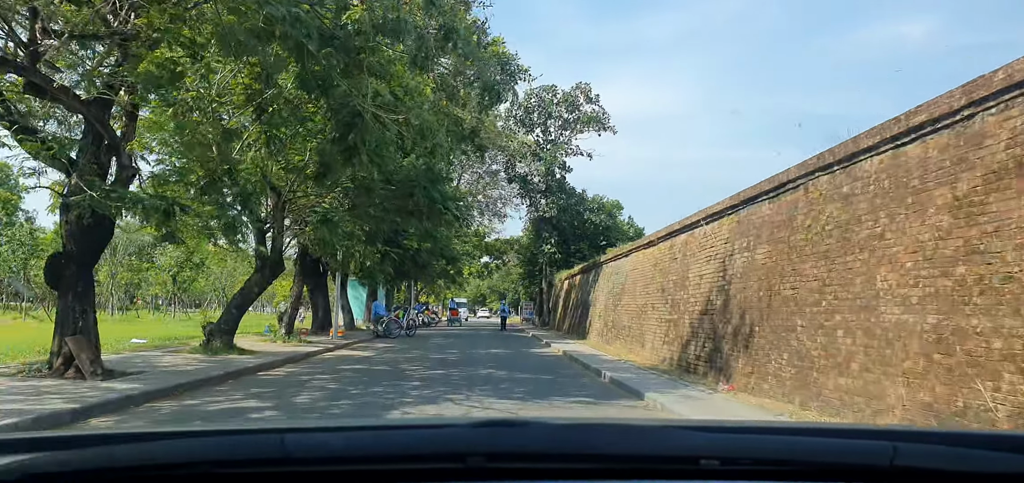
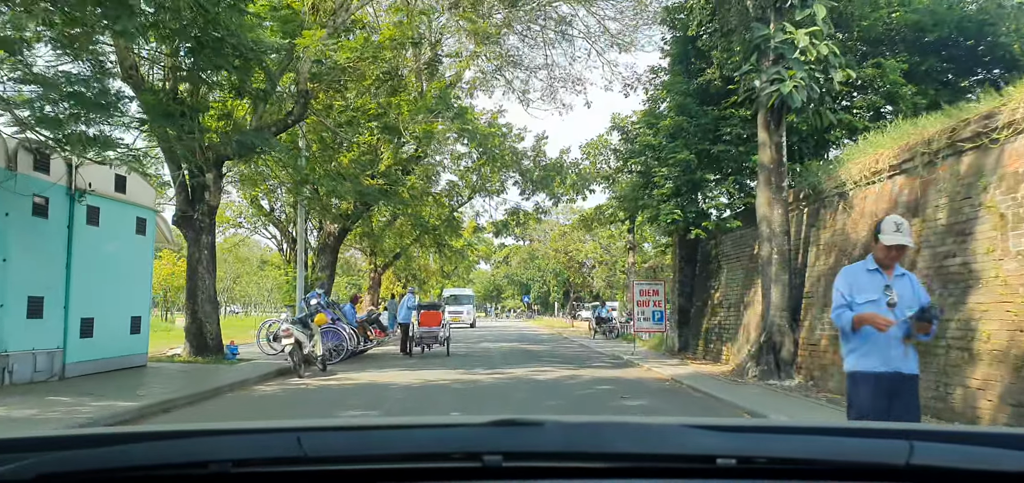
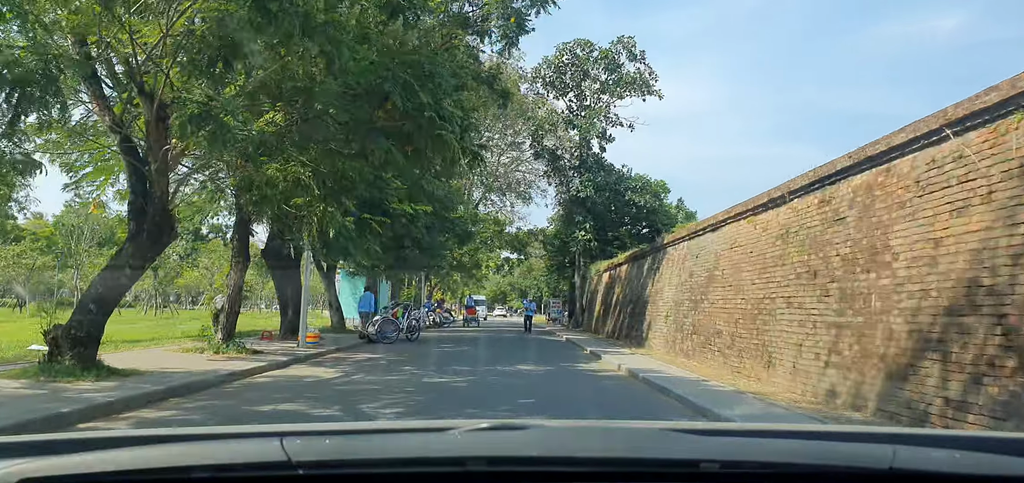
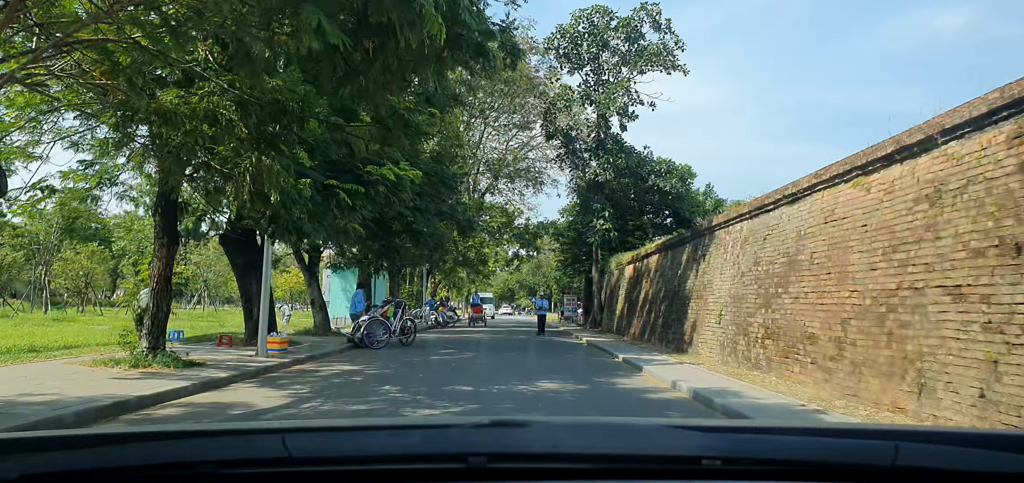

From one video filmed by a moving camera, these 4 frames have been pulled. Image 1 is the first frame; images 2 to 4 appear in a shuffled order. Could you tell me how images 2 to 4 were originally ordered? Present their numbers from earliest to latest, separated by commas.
3, 4, 2
